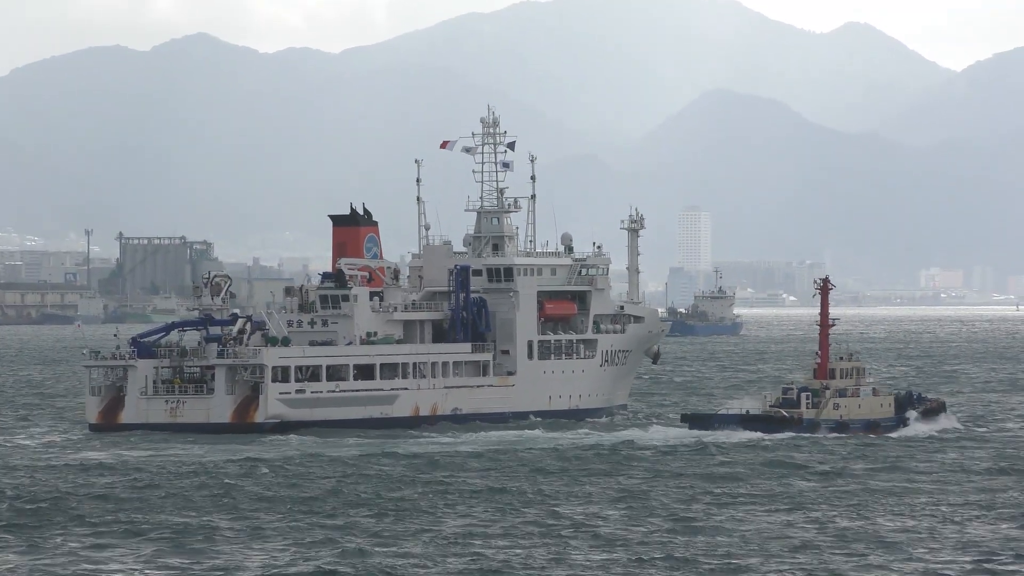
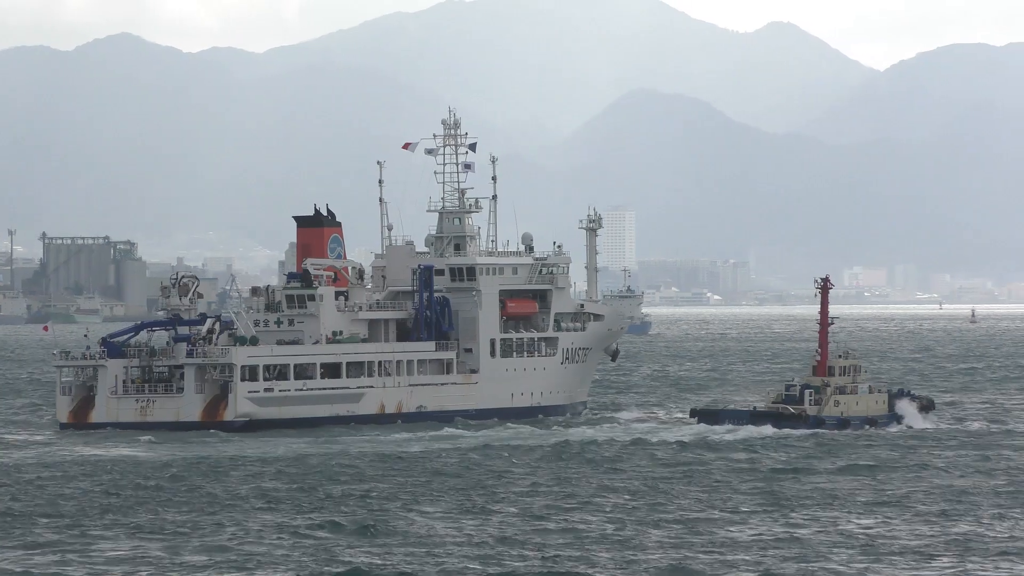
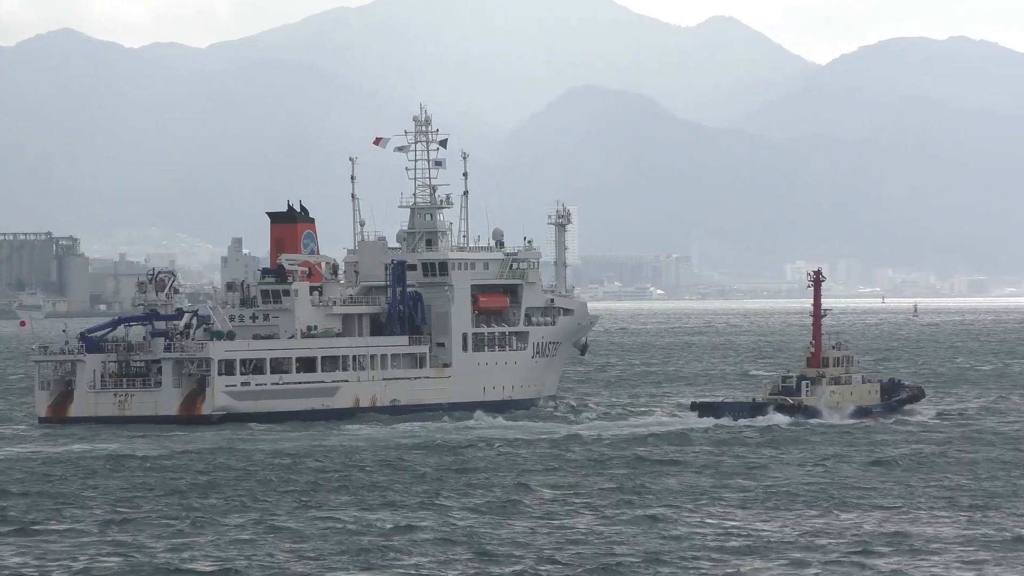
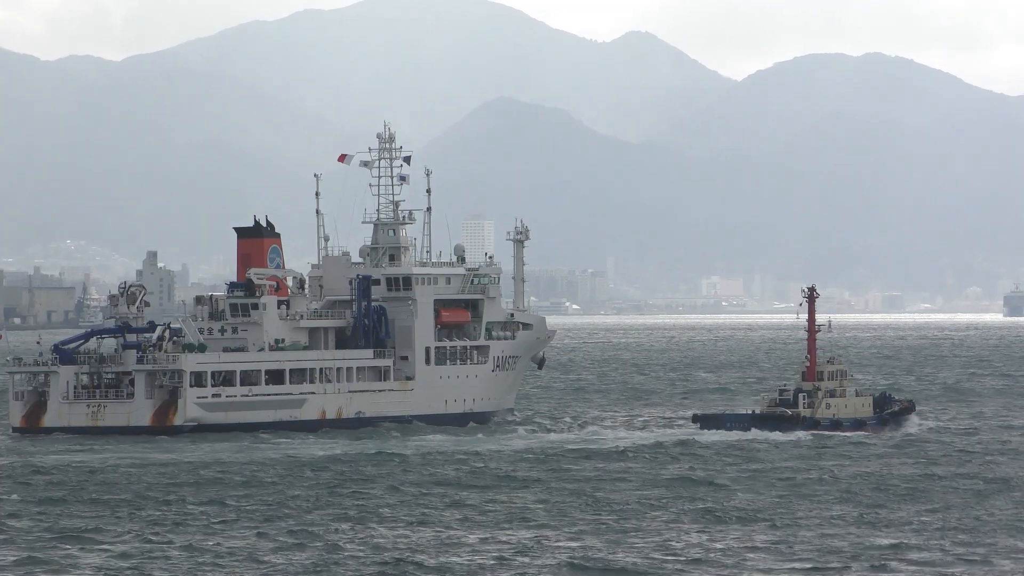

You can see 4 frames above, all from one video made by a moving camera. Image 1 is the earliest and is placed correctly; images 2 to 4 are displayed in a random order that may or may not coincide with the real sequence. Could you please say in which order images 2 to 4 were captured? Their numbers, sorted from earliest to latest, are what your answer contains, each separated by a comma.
2, 3, 4
